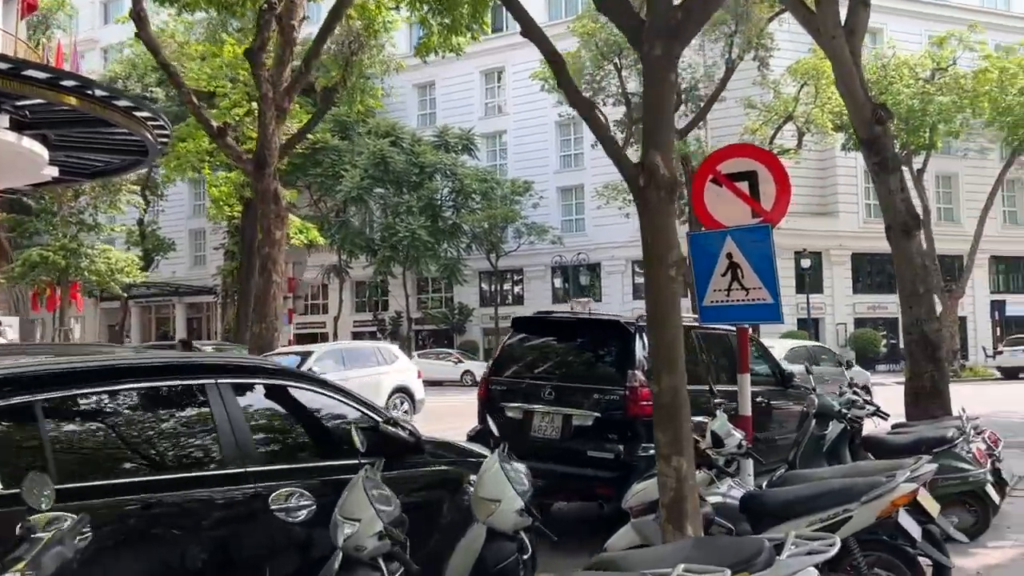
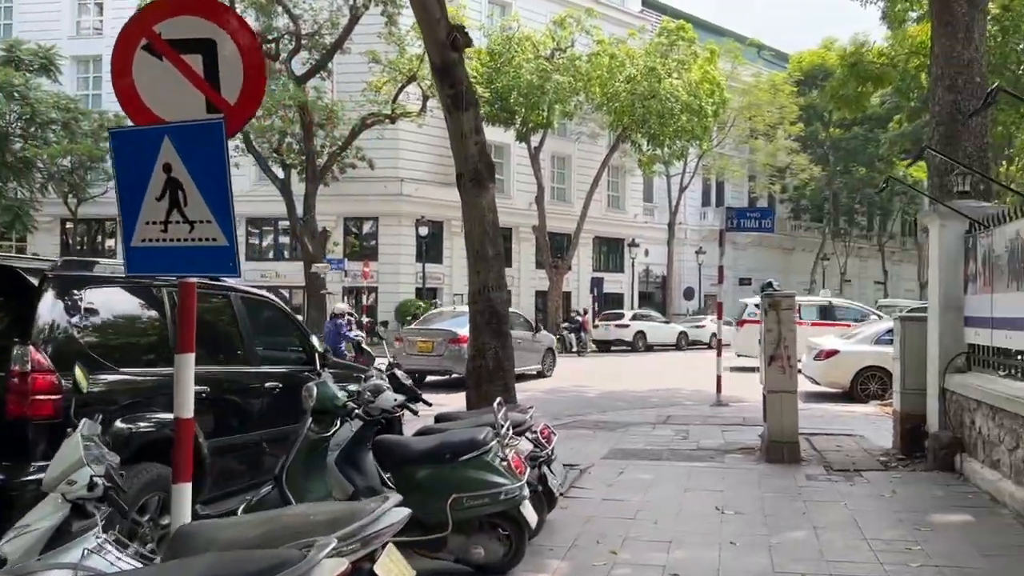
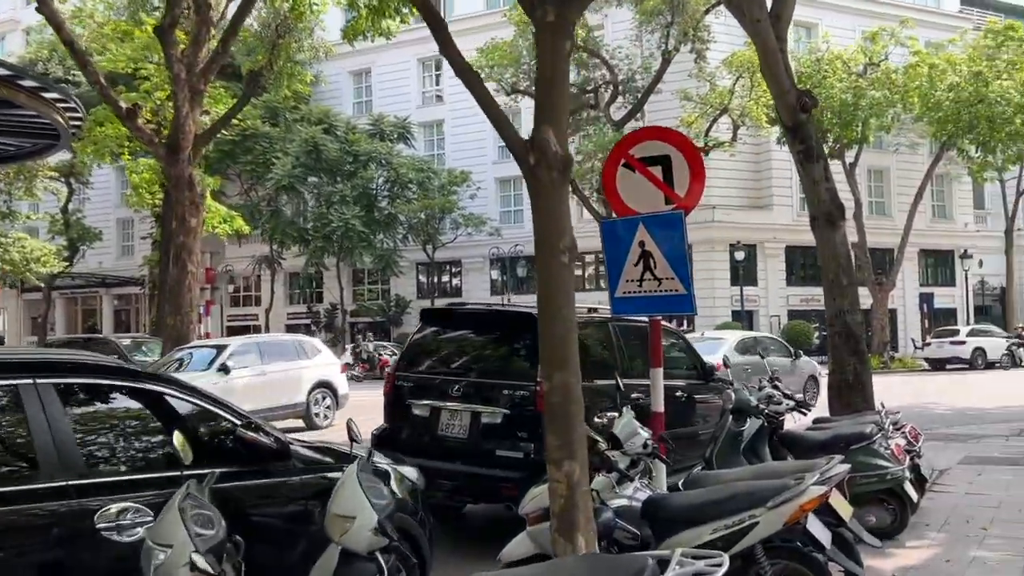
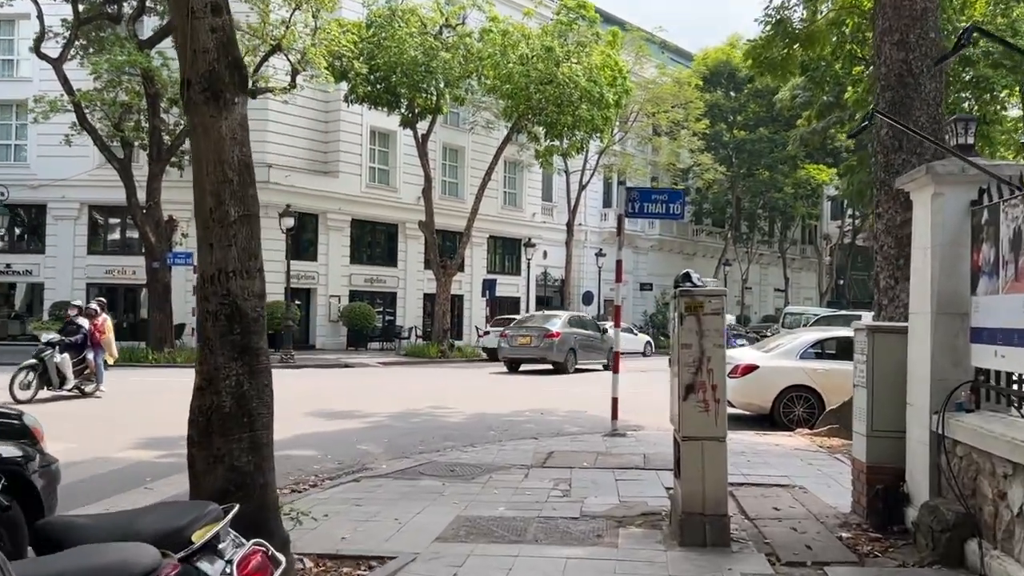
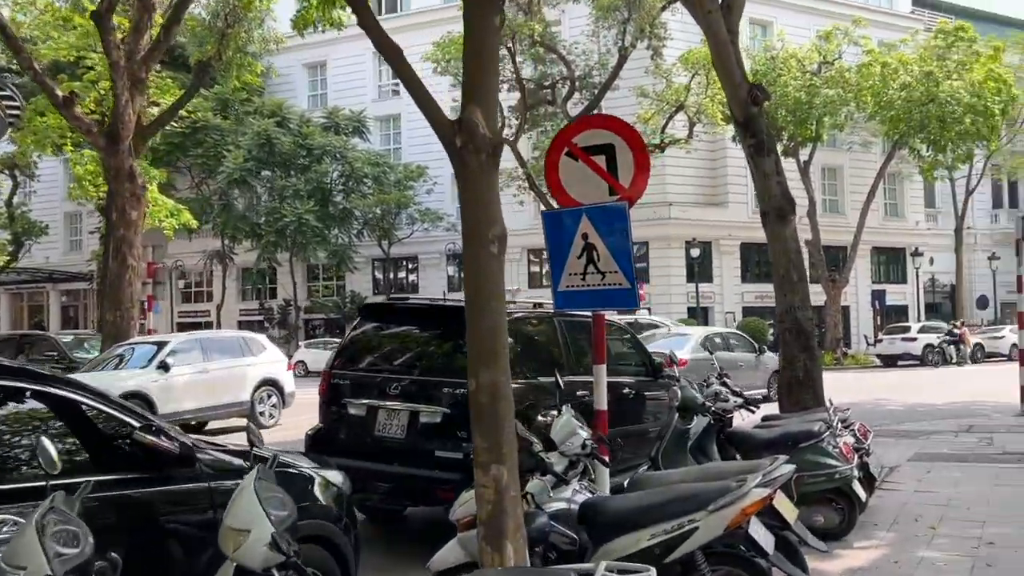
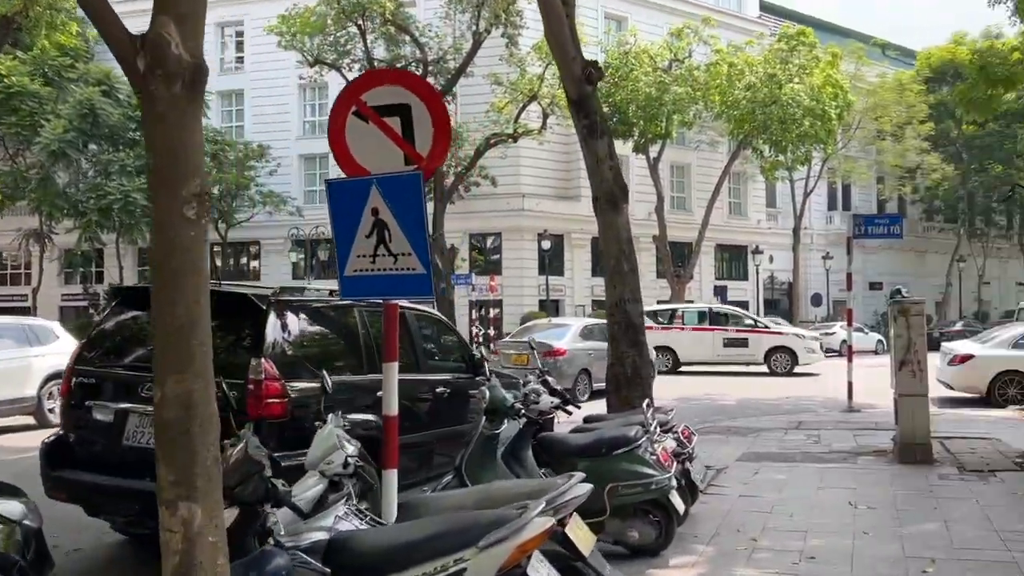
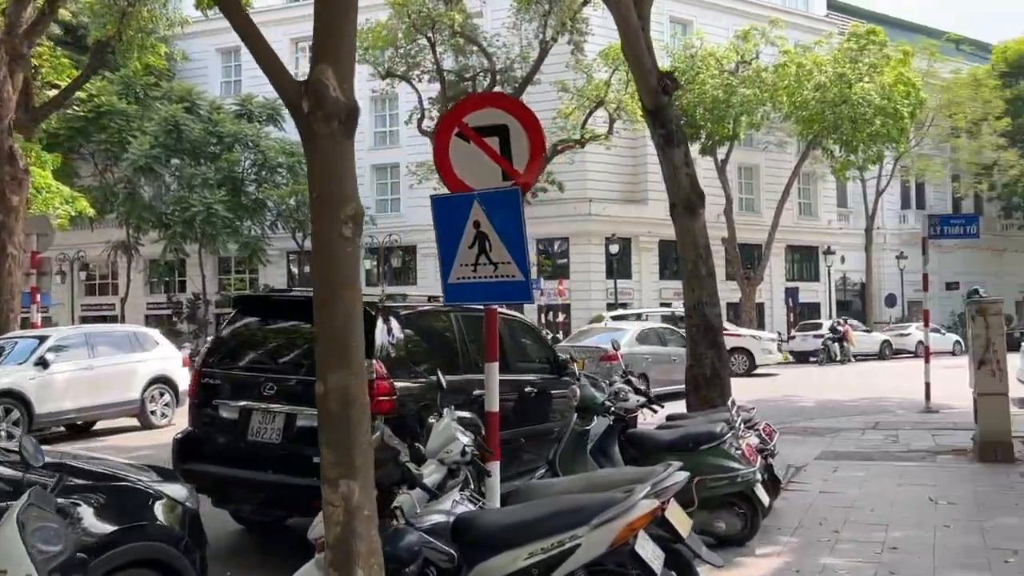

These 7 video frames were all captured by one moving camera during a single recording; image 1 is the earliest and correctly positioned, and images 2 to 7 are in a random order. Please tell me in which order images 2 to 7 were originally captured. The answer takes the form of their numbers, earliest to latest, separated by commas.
3, 5, 7, 6, 2, 4
